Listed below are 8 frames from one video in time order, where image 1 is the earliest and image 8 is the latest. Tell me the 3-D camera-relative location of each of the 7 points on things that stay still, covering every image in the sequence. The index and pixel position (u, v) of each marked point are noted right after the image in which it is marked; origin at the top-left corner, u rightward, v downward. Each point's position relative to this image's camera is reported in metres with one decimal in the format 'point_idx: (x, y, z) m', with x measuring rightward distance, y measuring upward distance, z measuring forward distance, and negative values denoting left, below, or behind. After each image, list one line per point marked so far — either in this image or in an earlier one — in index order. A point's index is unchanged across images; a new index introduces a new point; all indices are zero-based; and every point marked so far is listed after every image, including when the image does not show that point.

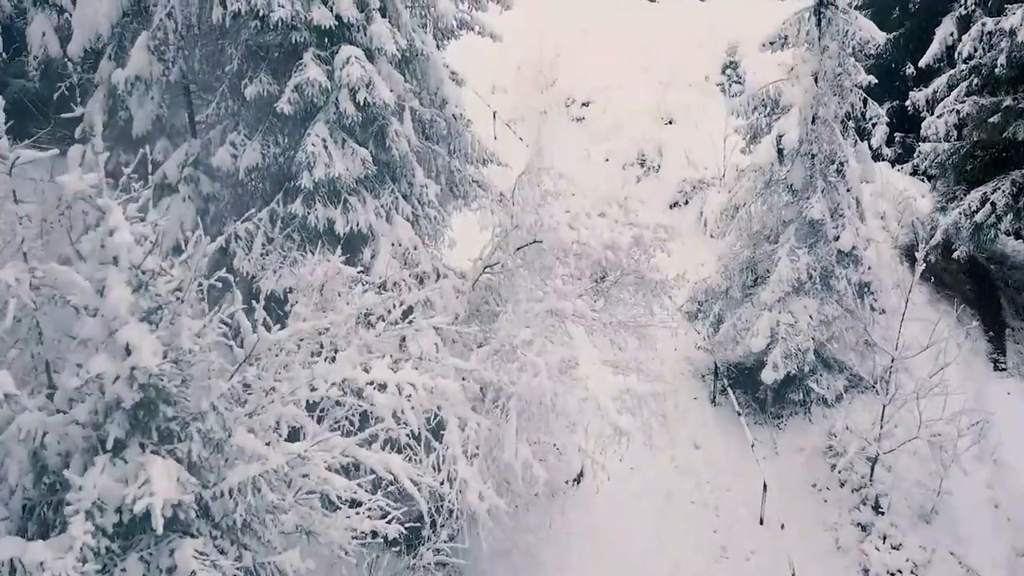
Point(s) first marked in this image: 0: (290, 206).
0: (-2.8, +1.0, +9.2) m
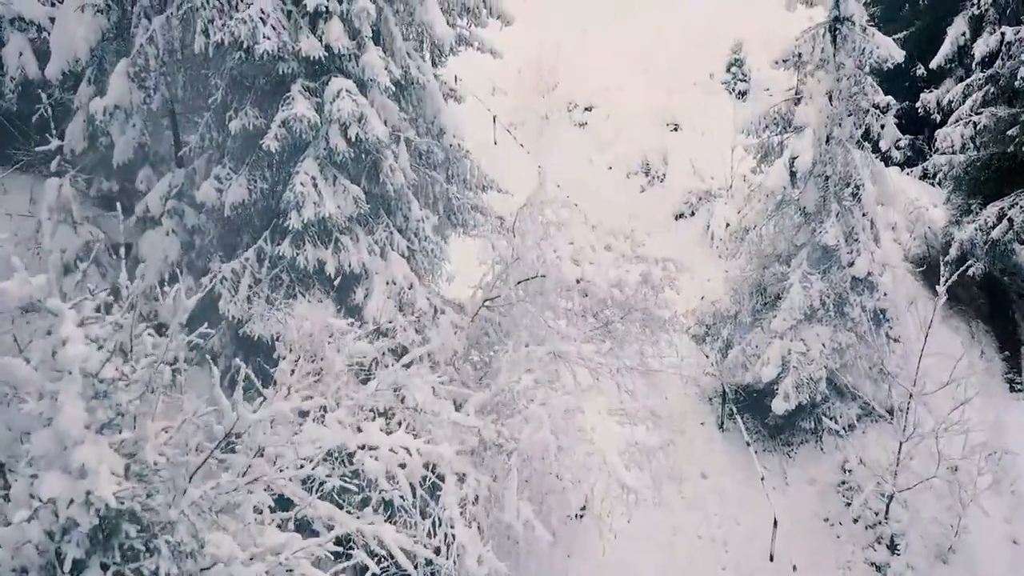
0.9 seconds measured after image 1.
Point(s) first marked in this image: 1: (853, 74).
0: (-2.8, +0.5, +8.6) m
1: (+5.7, +3.6, +12.2) m
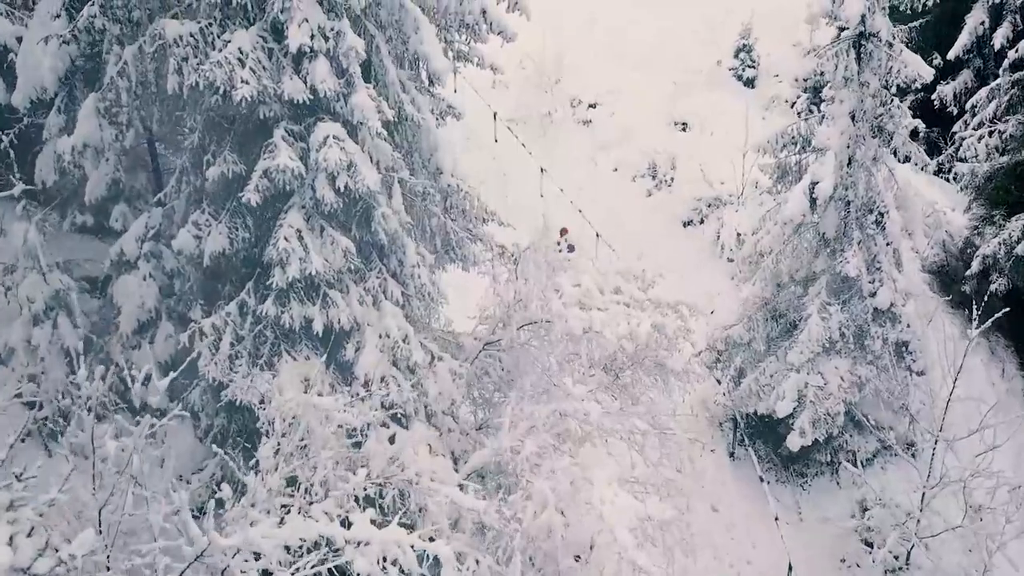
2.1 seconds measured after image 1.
0: (-2.7, -0.2, +8.0) m
1: (+5.7, +3.0, +11.4) m
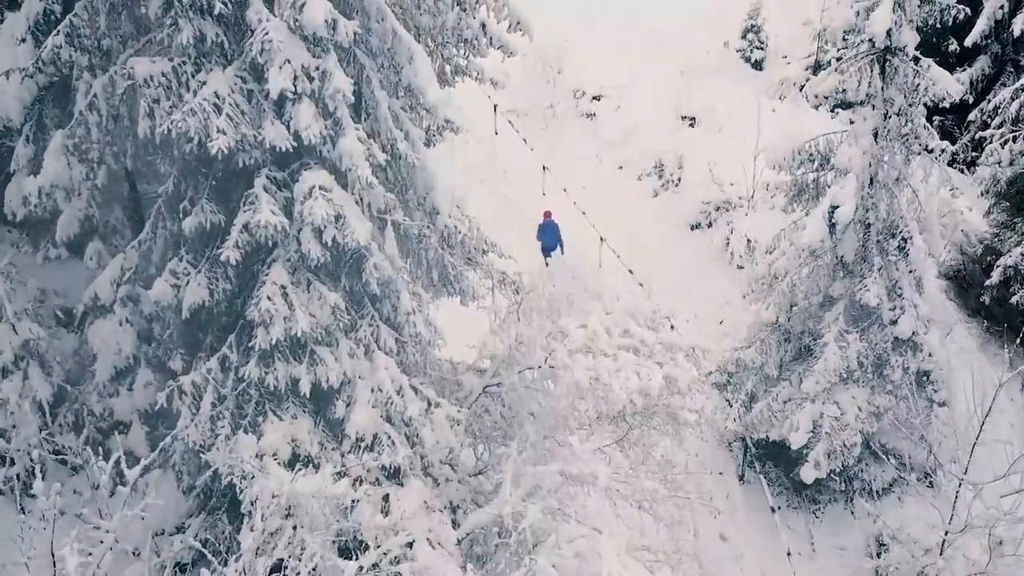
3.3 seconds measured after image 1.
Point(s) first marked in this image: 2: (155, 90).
0: (-2.7, -0.8, +7.4) m
1: (+5.7, +2.6, +10.7) m
2: (-3.3, +1.8, +6.7) m
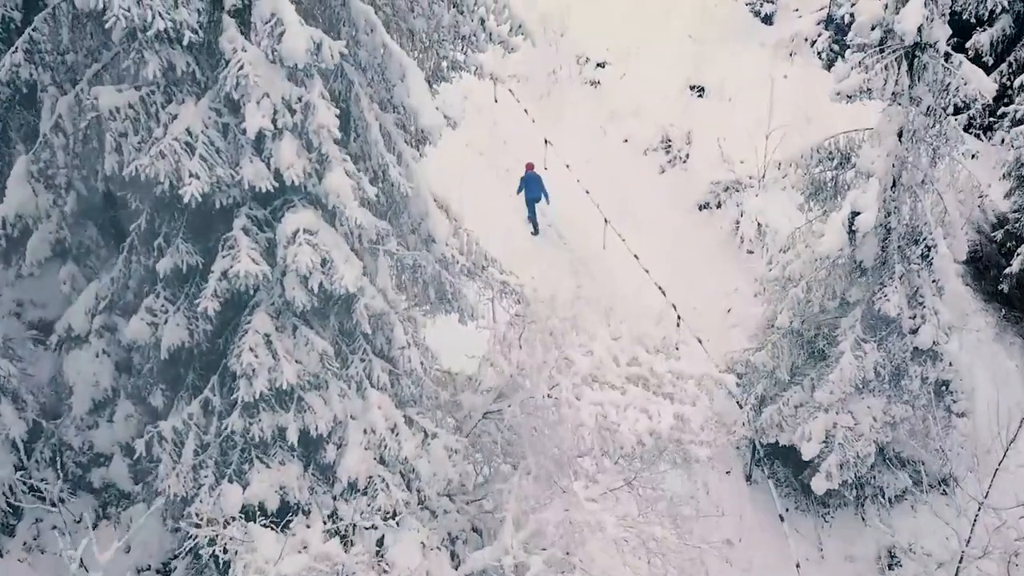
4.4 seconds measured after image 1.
0: (-2.7, -1.2, +6.9) m
1: (+5.7, +2.4, +10.0) m
2: (-3.3, +1.4, +6.1) m
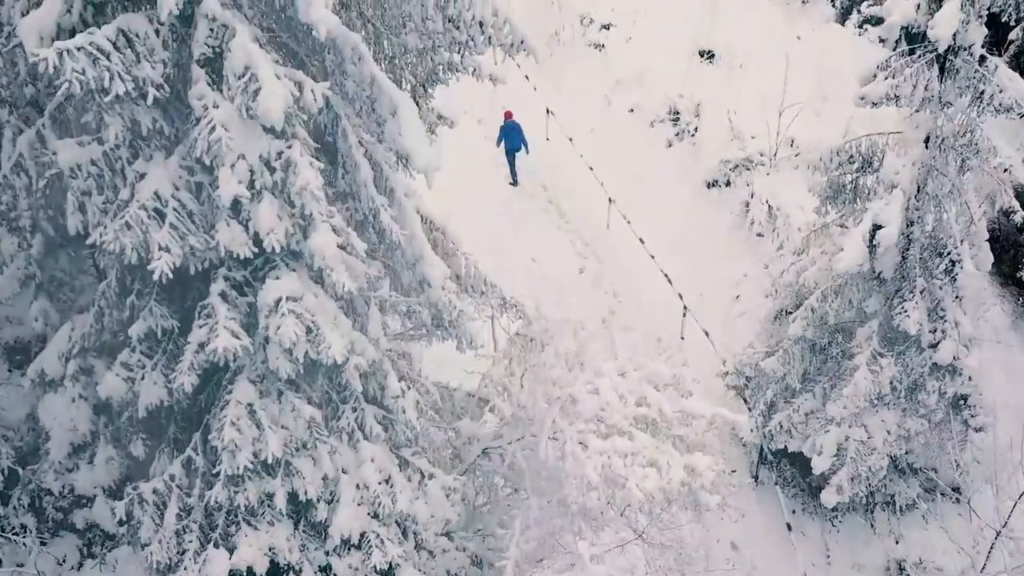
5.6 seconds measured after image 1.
0: (-2.7, -1.7, +6.5) m
1: (+5.8, +2.1, +9.3) m
2: (-3.3, +0.8, +5.5) m
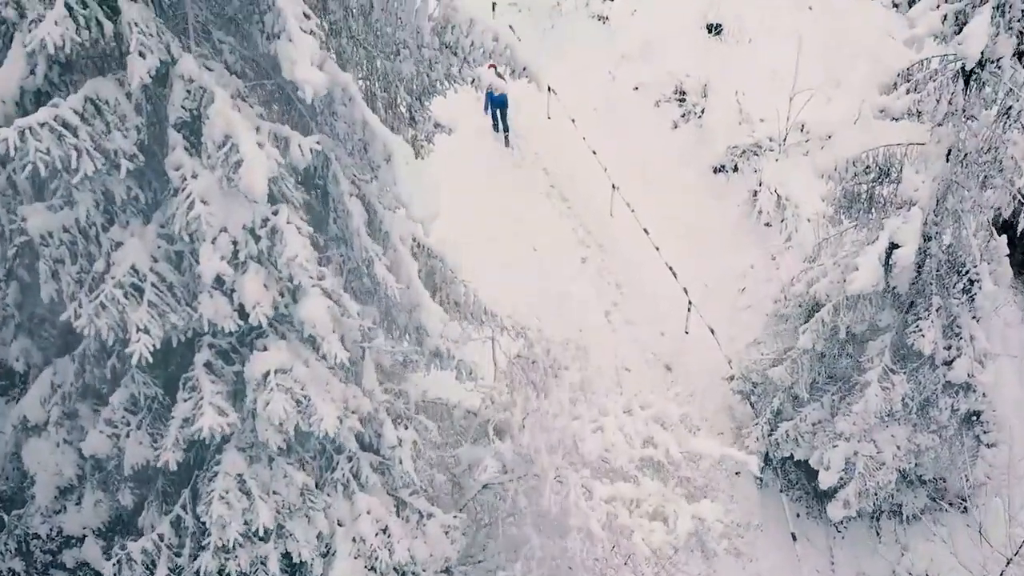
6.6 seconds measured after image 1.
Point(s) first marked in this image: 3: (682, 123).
0: (-2.7, -2.2, +6.3) m
1: (+5.8, +1.9, +8.8) m
2: (-3.3, +0.2, +5.1) m
3: (+4.5, +4.4, +19.4) m
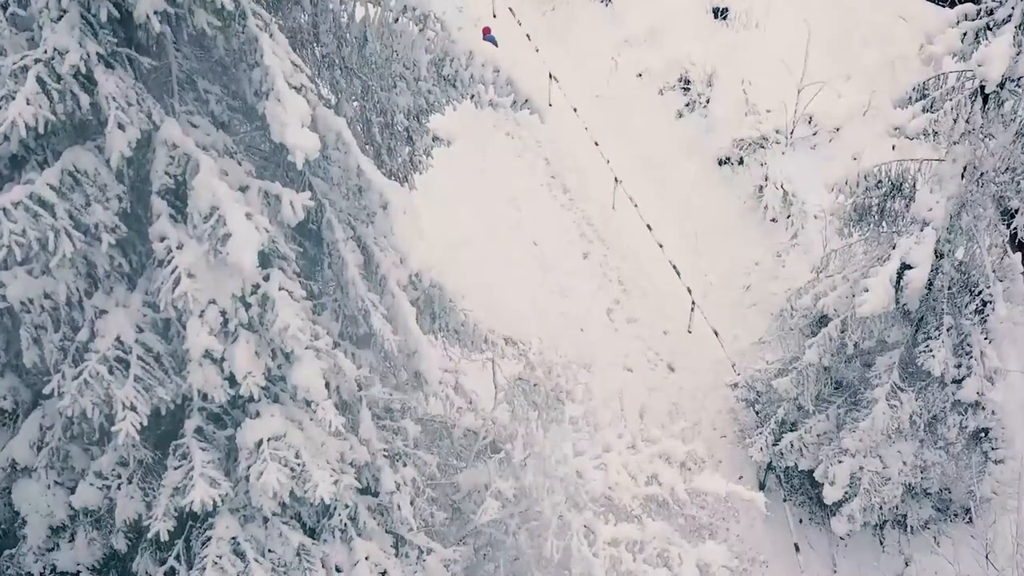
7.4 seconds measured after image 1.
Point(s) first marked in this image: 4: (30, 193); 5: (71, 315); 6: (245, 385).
0: (-2.7, -2.6, +6.1) m
1: (+5.8, +1.6, +8.5) m
2: (-3.3, -0.3, +4.9) m
3: (+4.5, +4.6, +19.0) m
4: (-2.8, +0.6, +4.2) m
5: (-3.1, -0.2, +5.0) m
6: (-1.9, -0.7, +4.9) m
